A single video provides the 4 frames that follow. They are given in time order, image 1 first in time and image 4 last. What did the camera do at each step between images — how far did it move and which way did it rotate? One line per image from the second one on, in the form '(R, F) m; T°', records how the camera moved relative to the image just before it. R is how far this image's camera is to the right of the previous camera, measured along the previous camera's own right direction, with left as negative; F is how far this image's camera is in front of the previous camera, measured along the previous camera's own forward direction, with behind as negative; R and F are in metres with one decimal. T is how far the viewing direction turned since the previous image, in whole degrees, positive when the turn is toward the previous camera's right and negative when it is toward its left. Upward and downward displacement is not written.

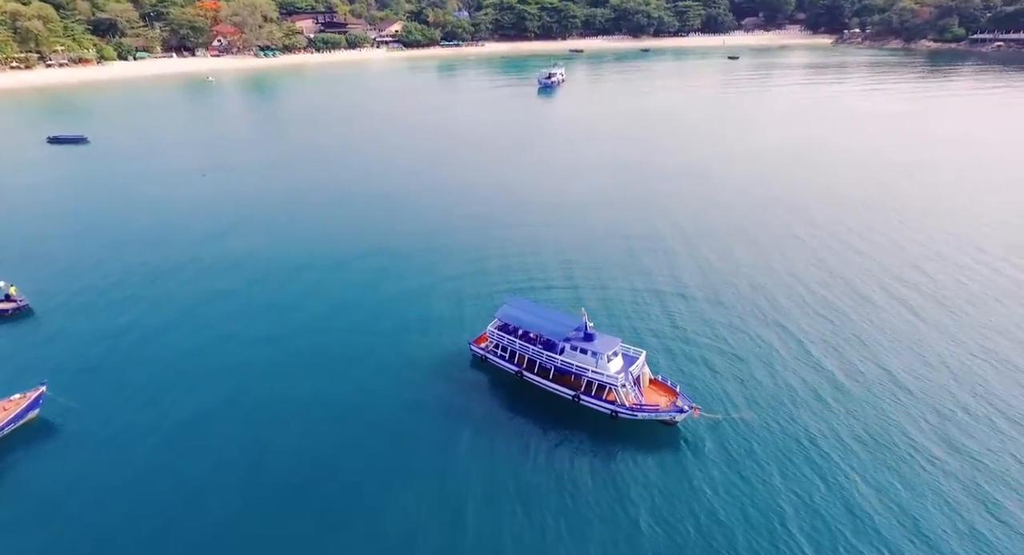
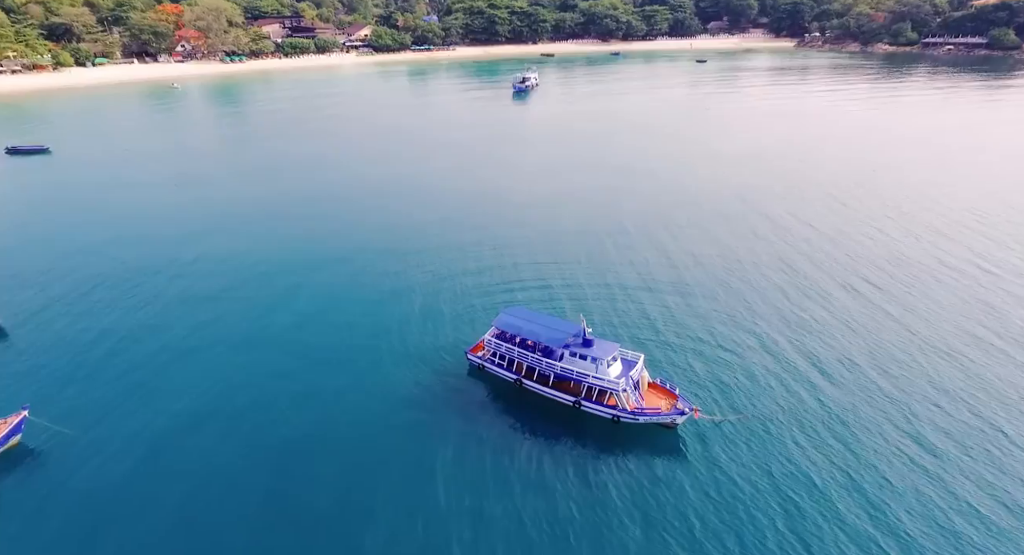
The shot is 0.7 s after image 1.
(-3.5, +0.4) m; +3°
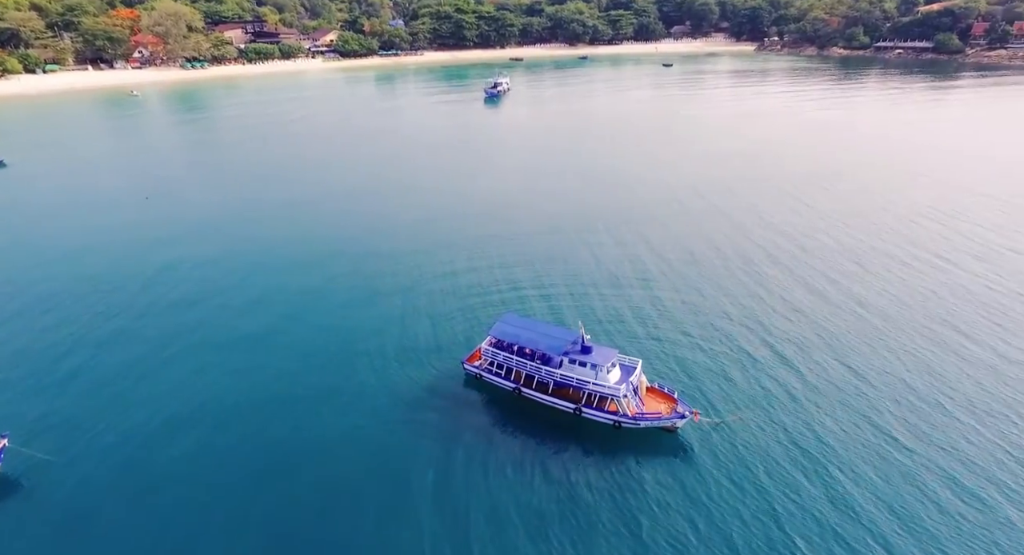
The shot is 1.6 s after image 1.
(-4.3, +1.5) m; +3°
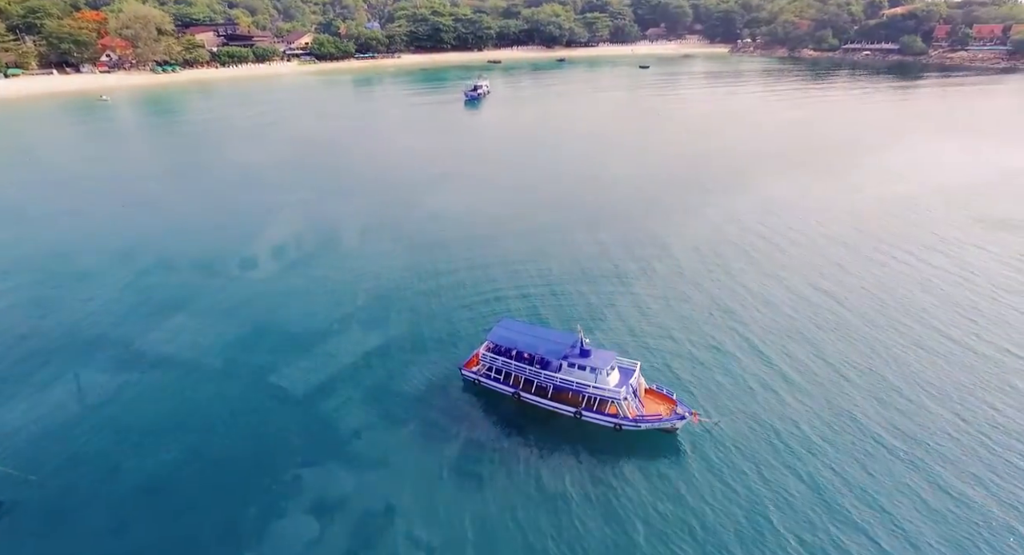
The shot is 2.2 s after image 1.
(-2.8, +1.5) m; +2°
